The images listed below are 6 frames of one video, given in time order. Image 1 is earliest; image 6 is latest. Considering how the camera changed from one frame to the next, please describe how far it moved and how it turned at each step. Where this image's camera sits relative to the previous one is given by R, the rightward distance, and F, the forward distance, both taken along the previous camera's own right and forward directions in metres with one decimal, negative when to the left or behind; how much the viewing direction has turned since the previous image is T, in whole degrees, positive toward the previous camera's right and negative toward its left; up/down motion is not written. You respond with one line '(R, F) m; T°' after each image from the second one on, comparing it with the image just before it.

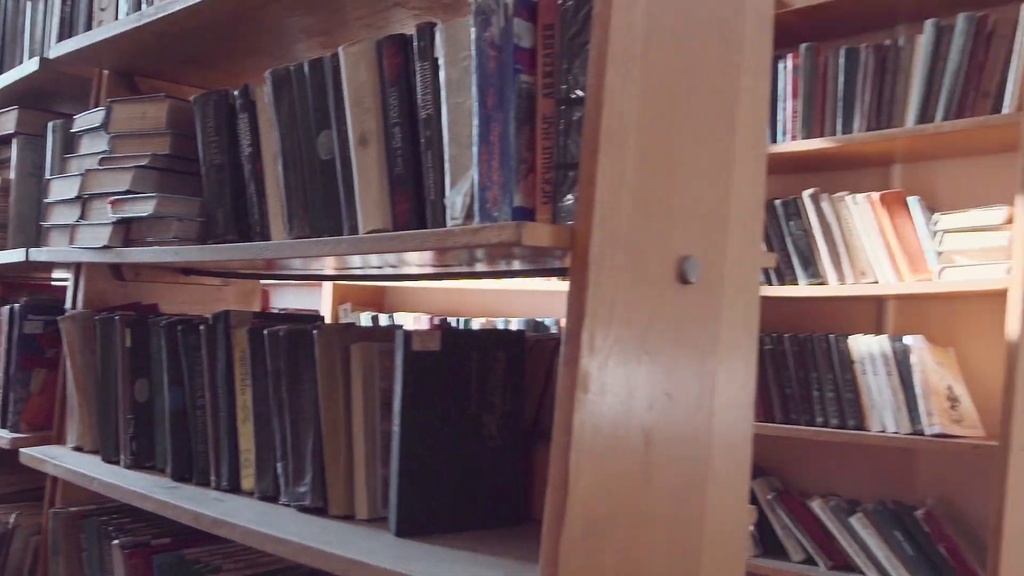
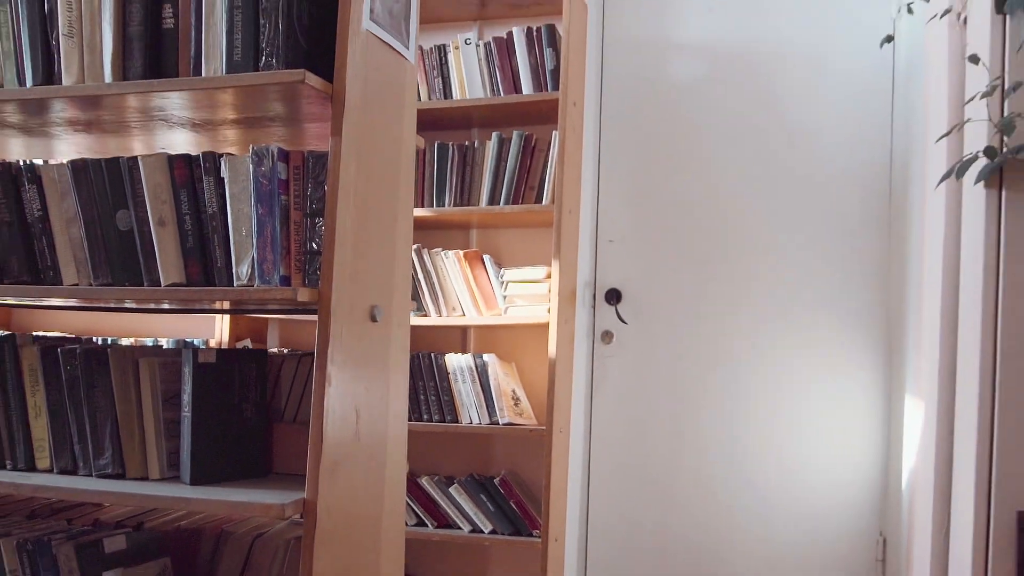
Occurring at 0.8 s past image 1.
(-0.3, -0.5) m; +25°
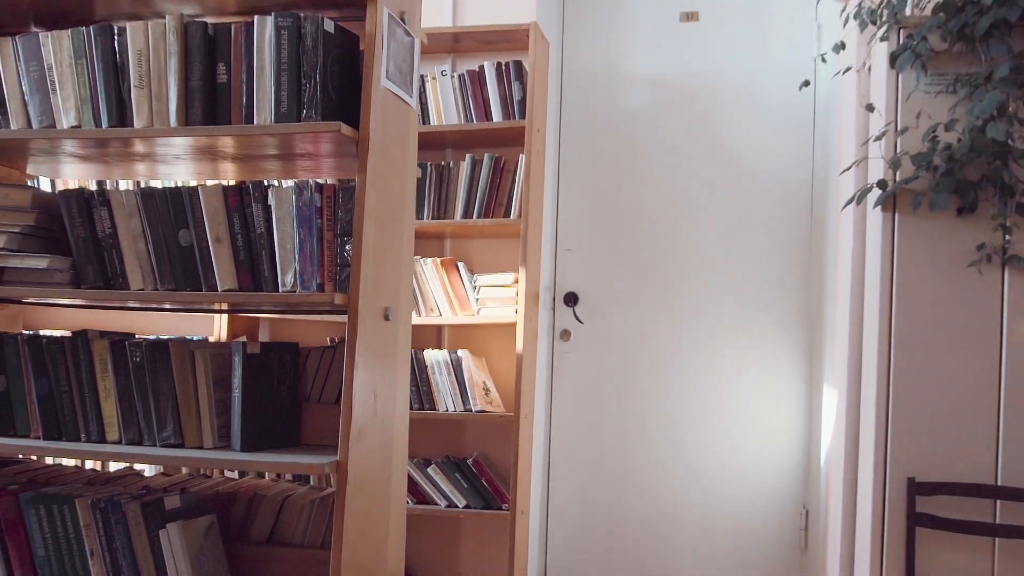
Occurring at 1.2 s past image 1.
(-0.1, -0.3) m; +3°
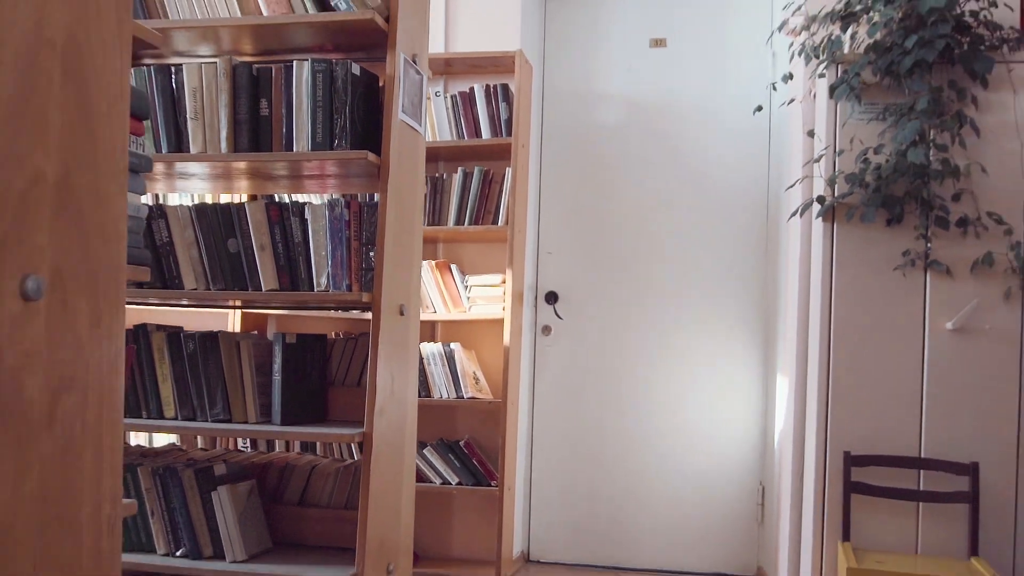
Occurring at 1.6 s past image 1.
(0.0, -0.3) m; +2°
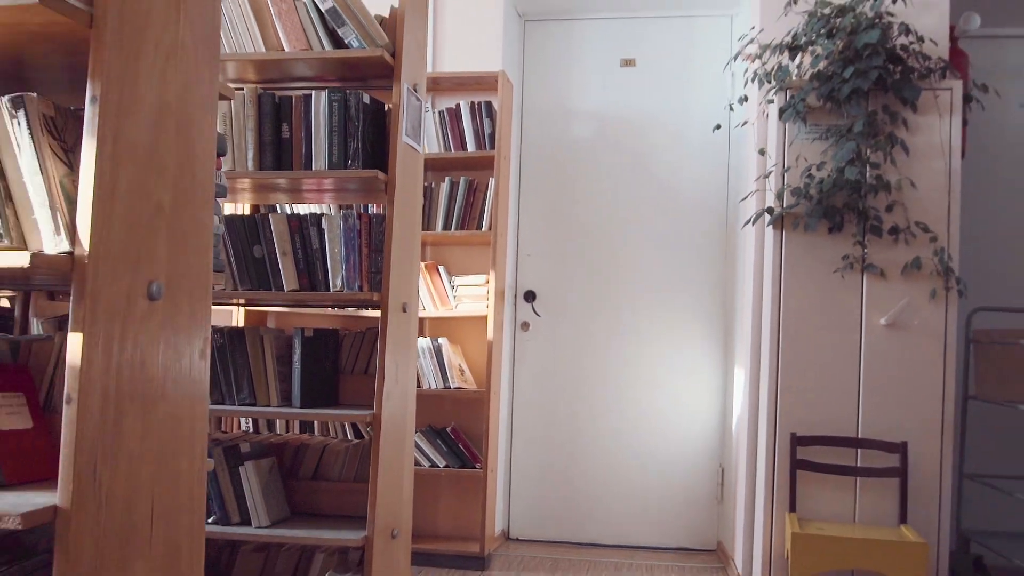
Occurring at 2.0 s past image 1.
(0.0, -0.3) m; +2°
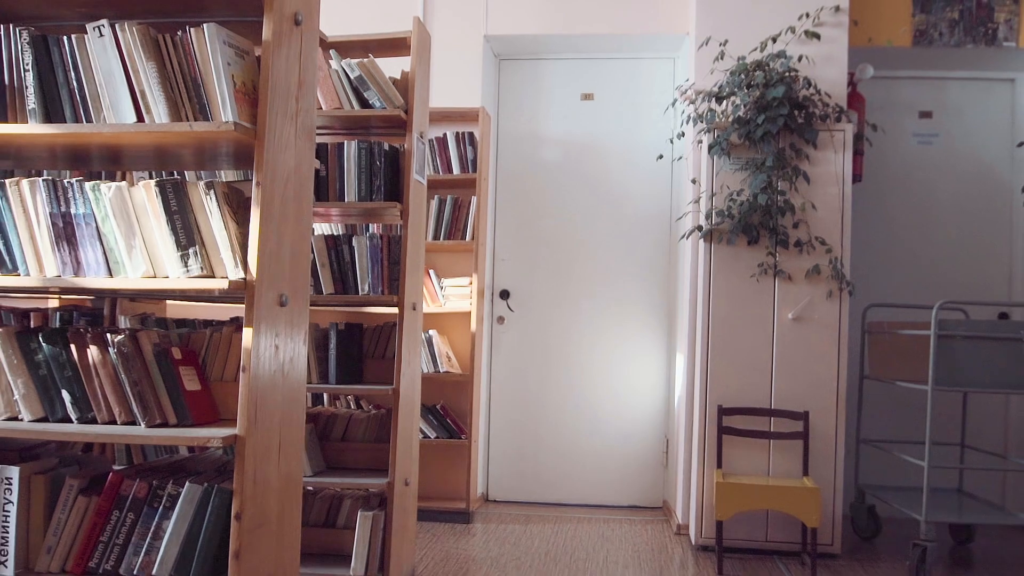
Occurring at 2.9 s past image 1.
(-0.1, -0.7) m; +2°
